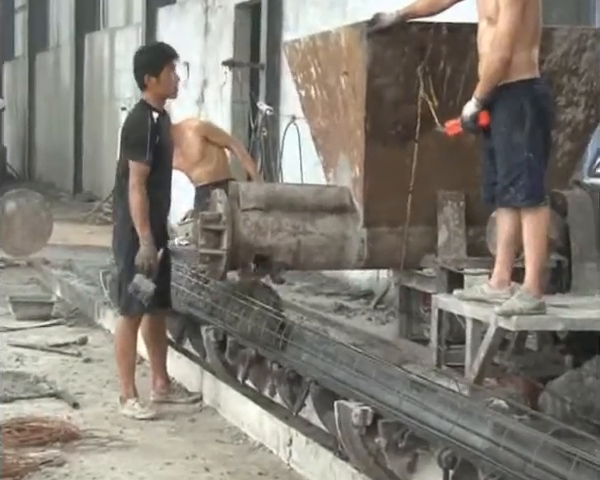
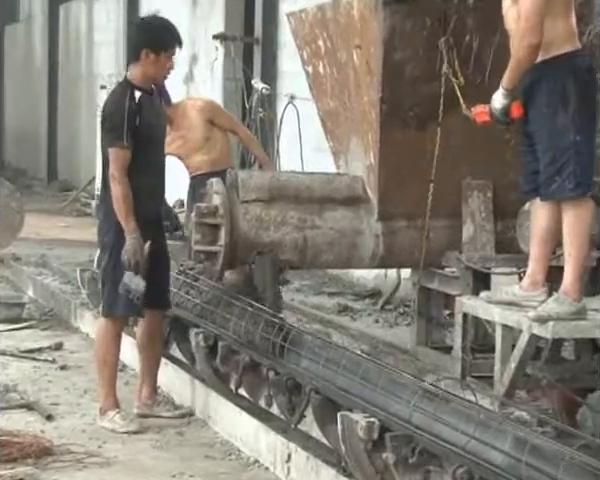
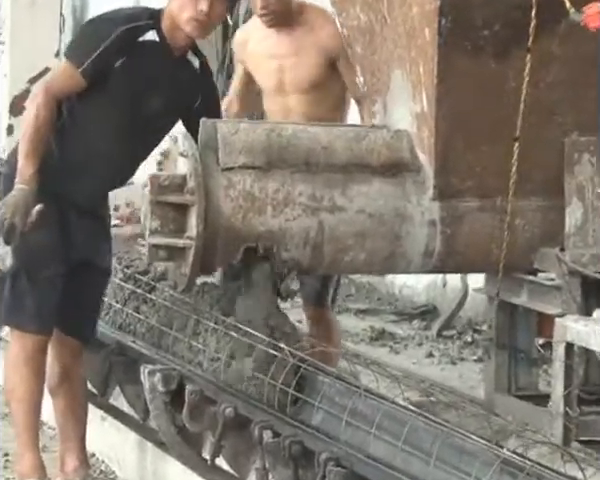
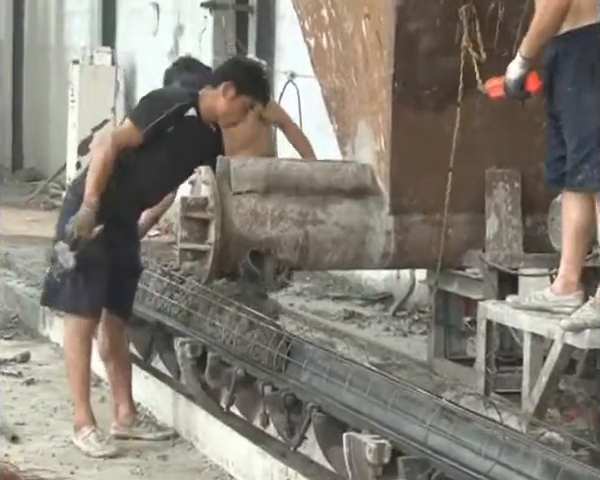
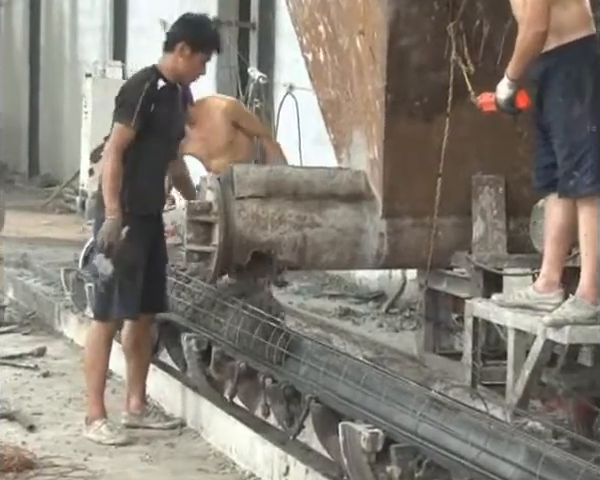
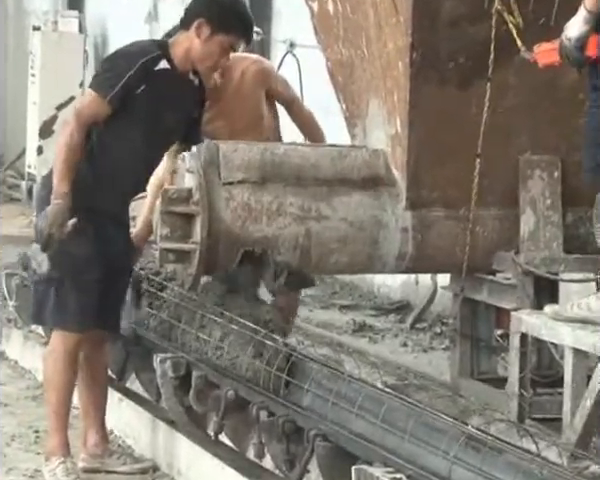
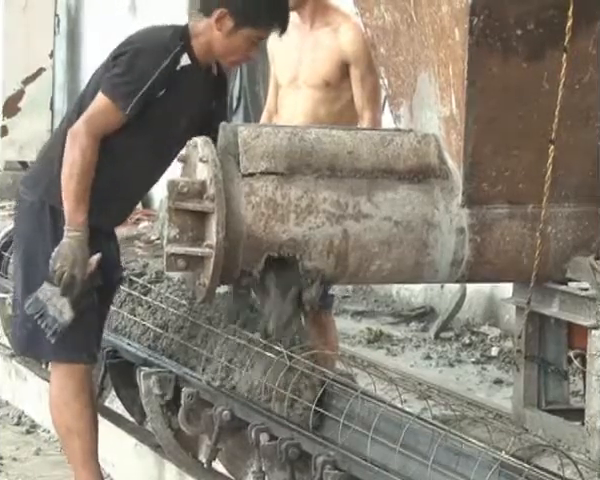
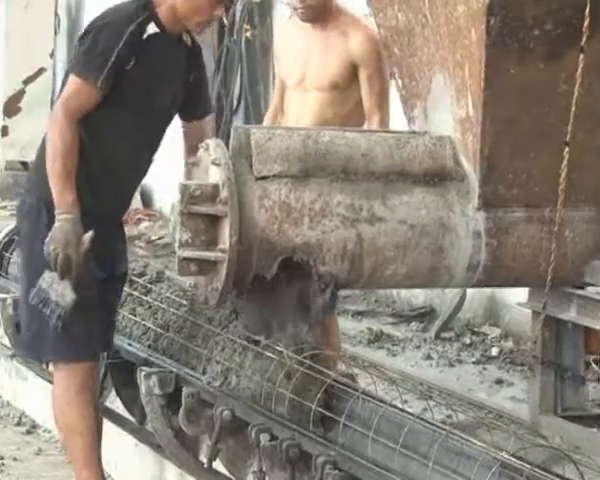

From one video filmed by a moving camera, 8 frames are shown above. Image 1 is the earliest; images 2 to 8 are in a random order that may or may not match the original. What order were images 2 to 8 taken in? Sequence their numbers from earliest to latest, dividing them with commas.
2, 5, 4, 6, 3, 7, 8
